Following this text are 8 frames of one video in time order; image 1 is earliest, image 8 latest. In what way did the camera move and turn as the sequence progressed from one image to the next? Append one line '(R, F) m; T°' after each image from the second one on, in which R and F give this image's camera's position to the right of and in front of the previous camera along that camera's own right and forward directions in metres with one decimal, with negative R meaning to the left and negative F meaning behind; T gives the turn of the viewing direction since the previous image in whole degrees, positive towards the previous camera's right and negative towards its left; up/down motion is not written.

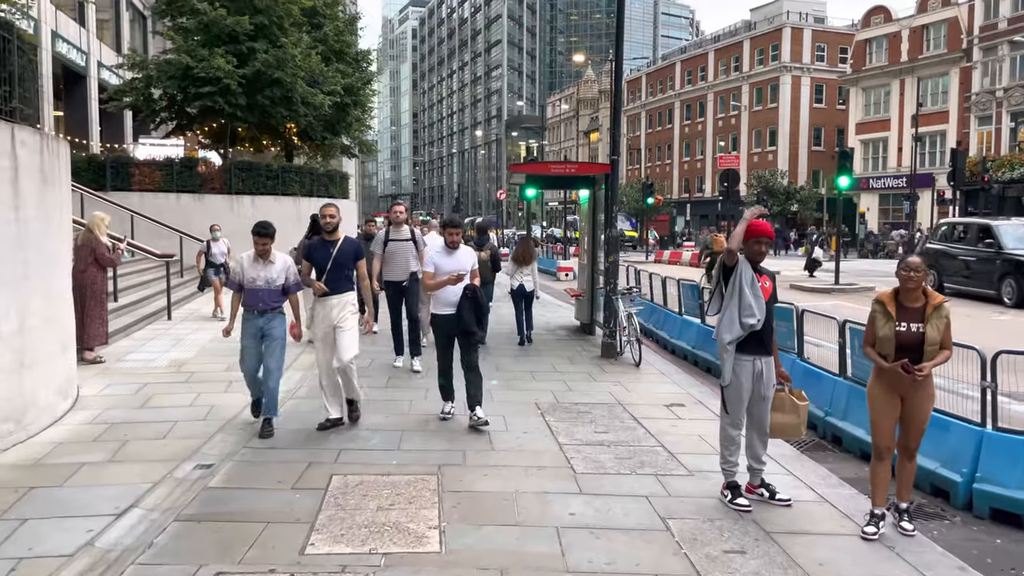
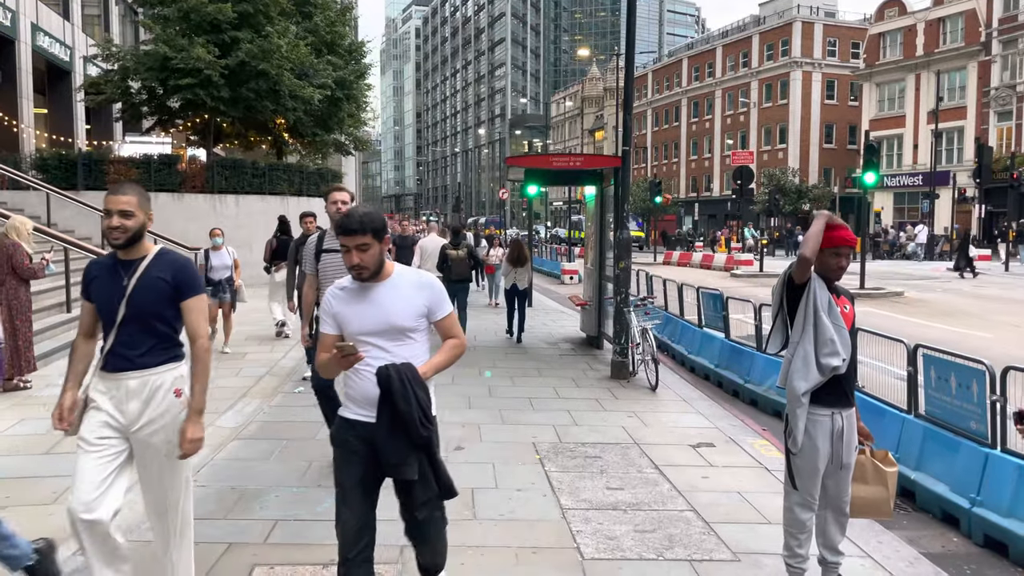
(+0.1, +1.4) m; 0°
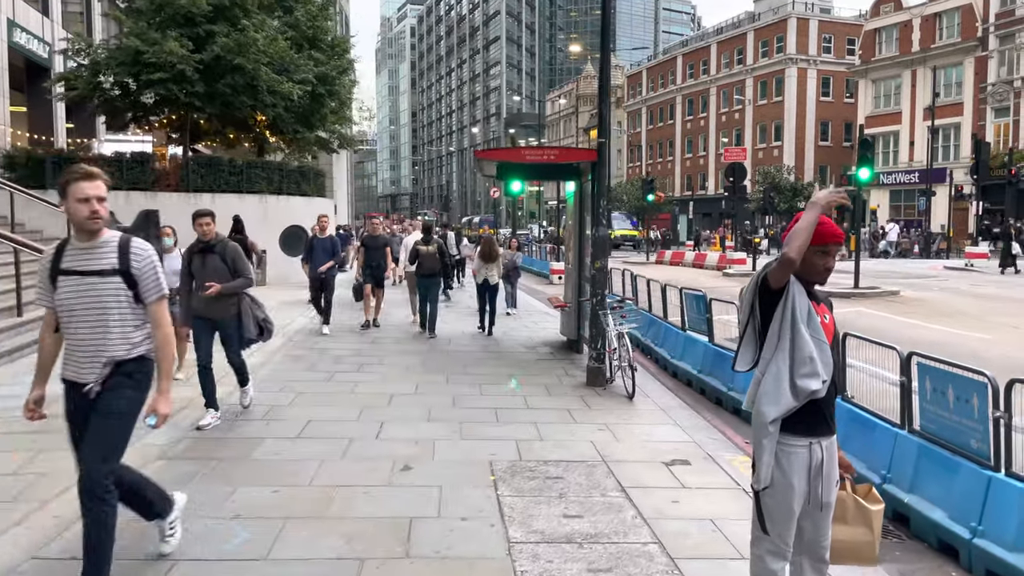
(+0.3, +0.6) m; 0°
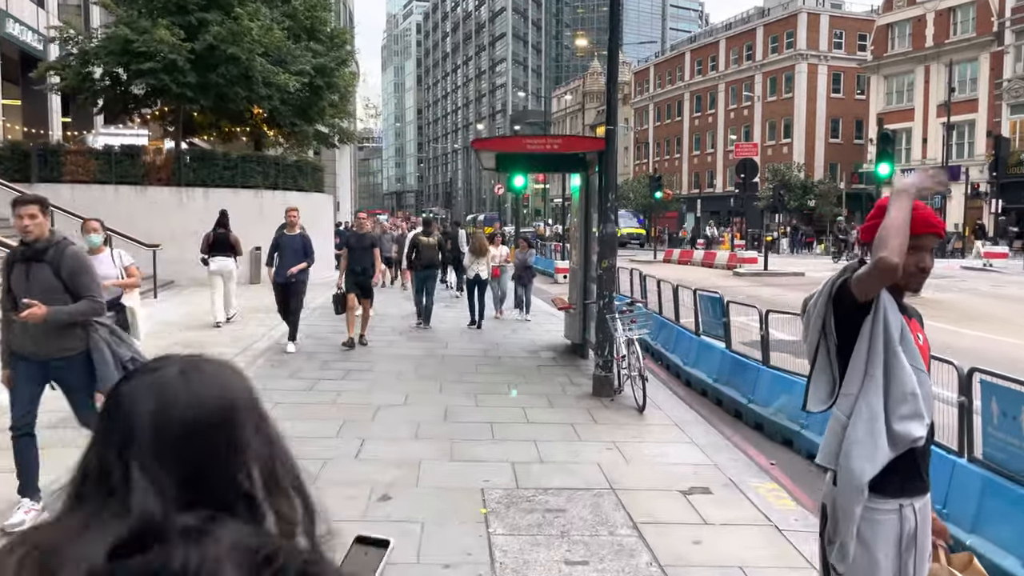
(+0.1, +0.8) m; 0°
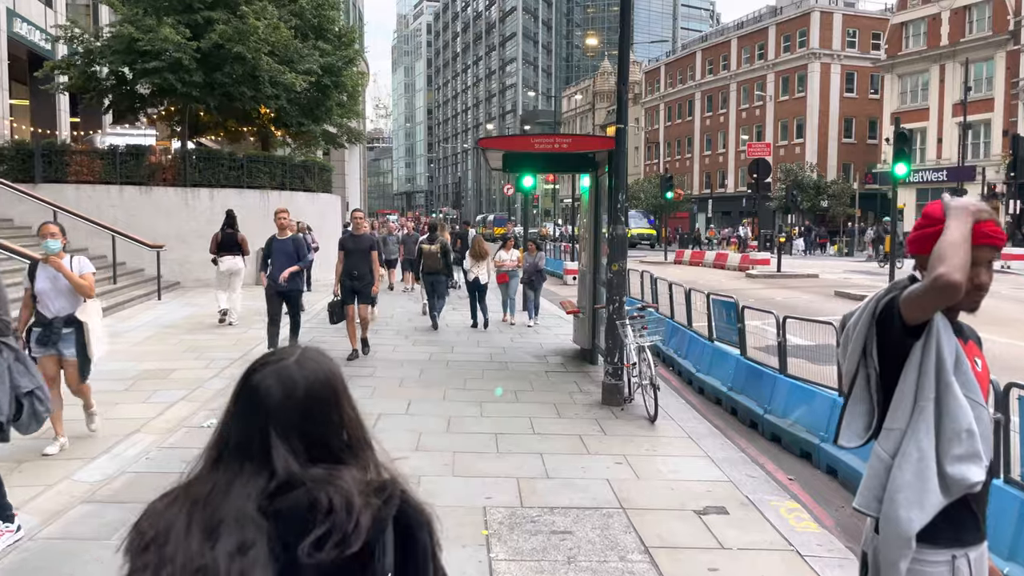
(0.0, +0.3) m; -1°
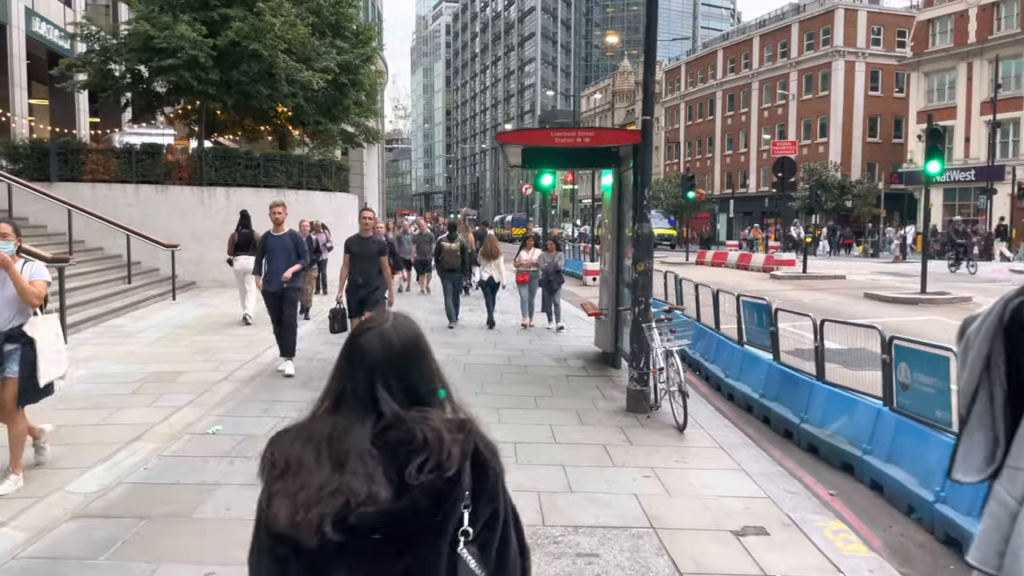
(0.0, +0.4) m; -1°
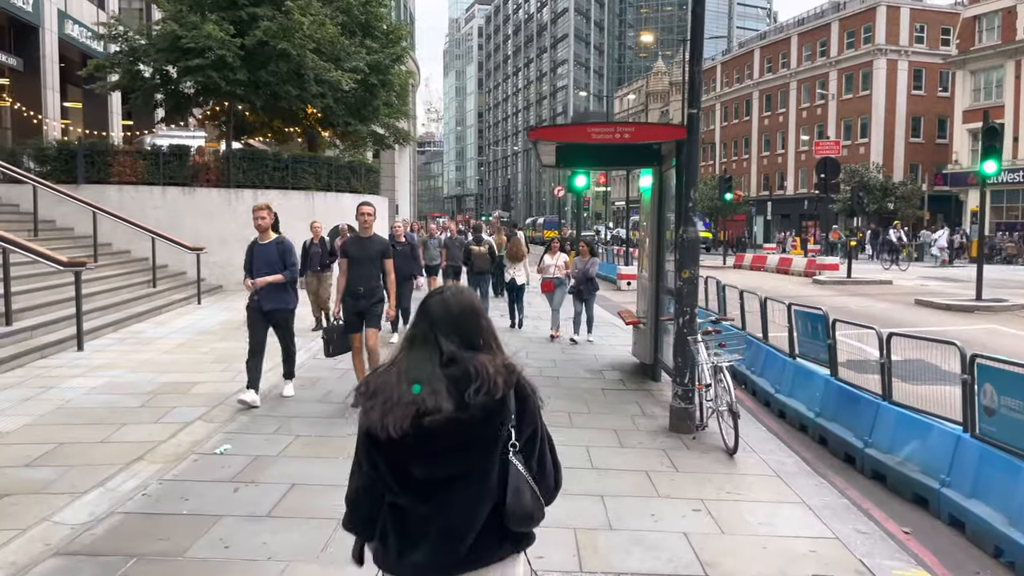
(0.0, +0.6) m; -2°
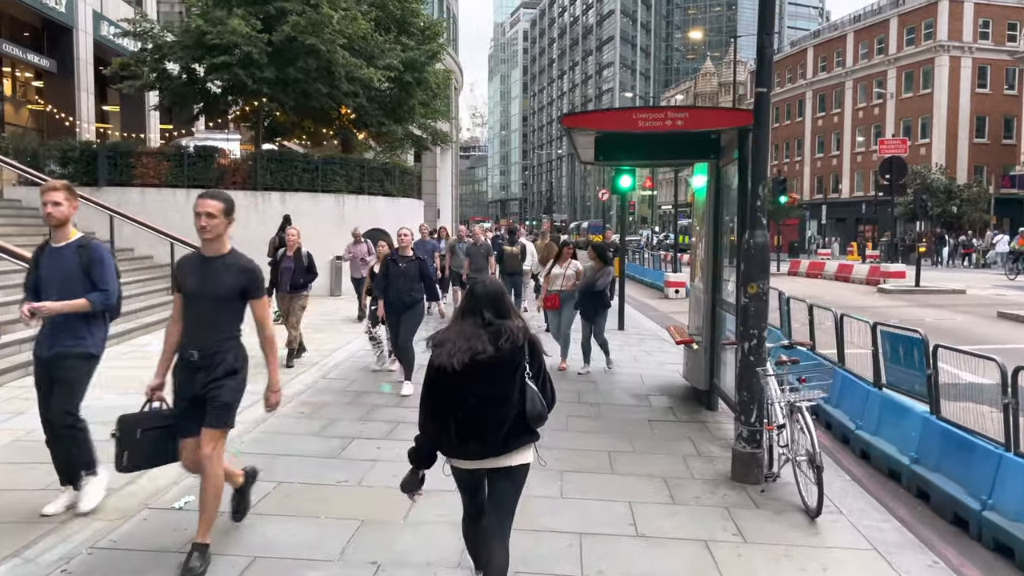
(+0.1, +1.1) m; -3°
